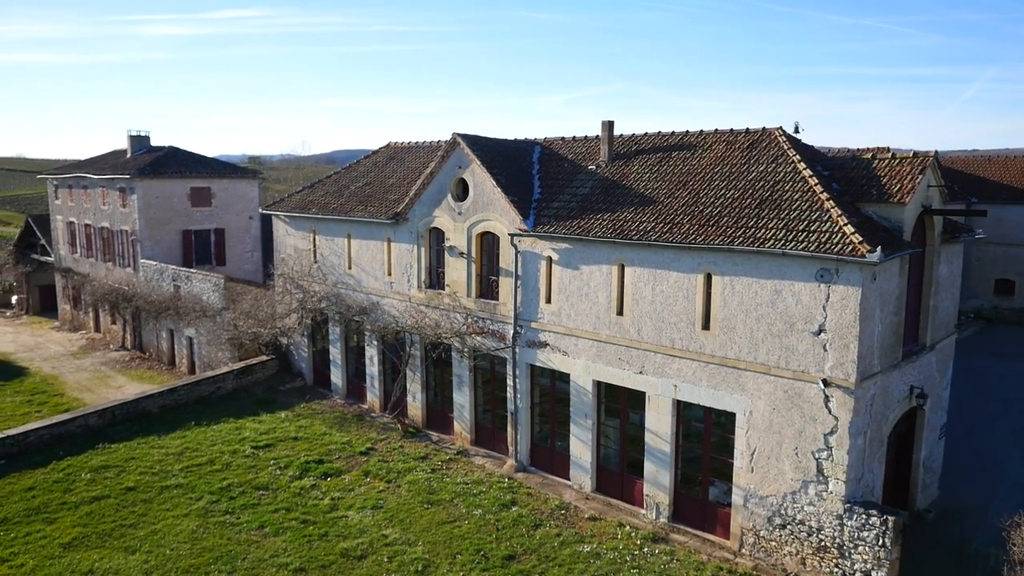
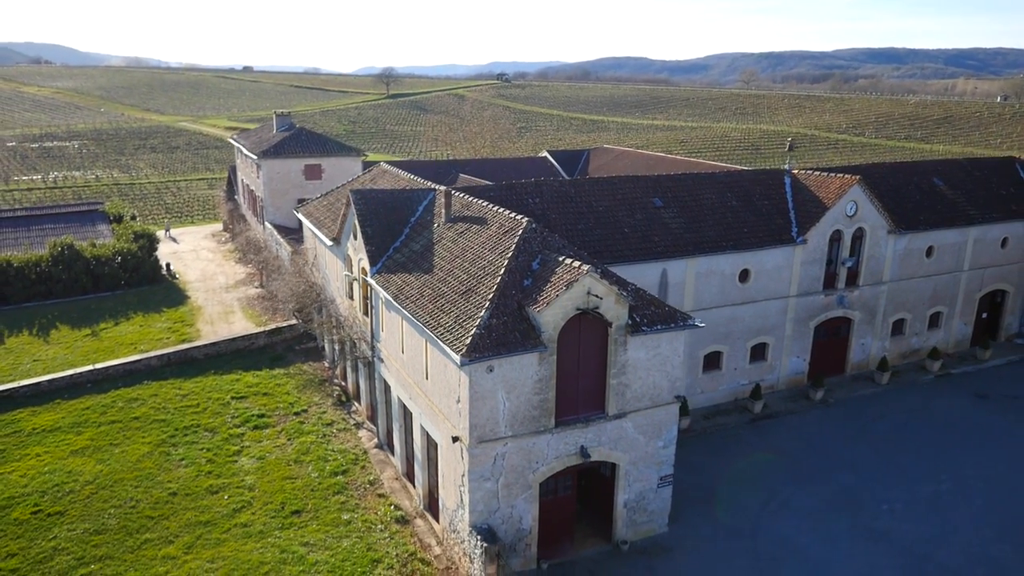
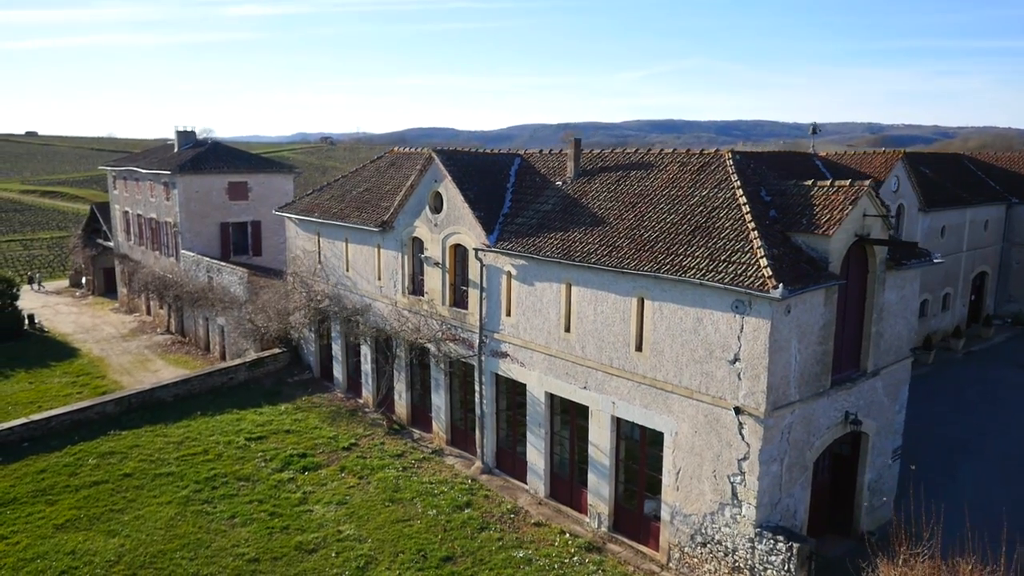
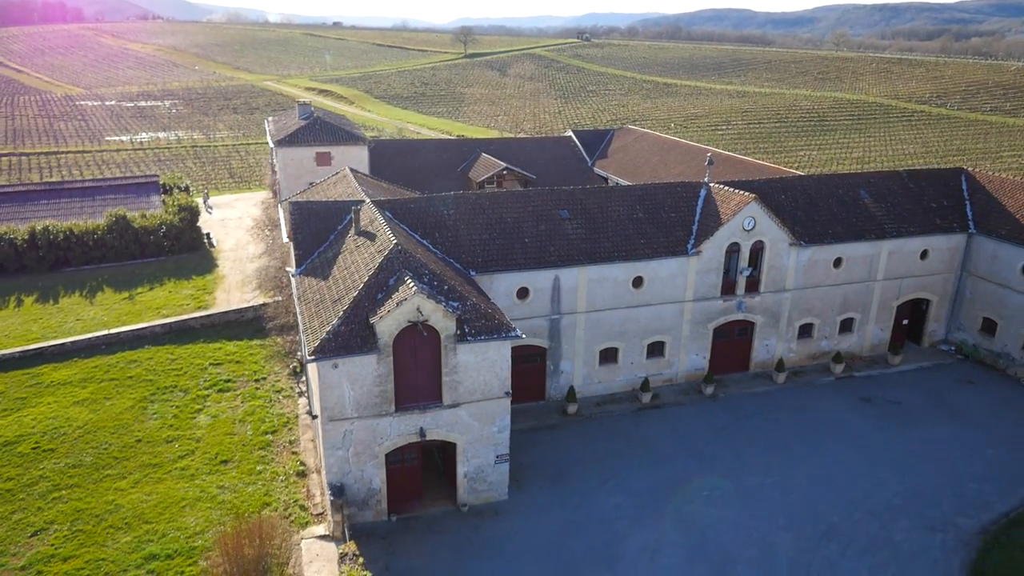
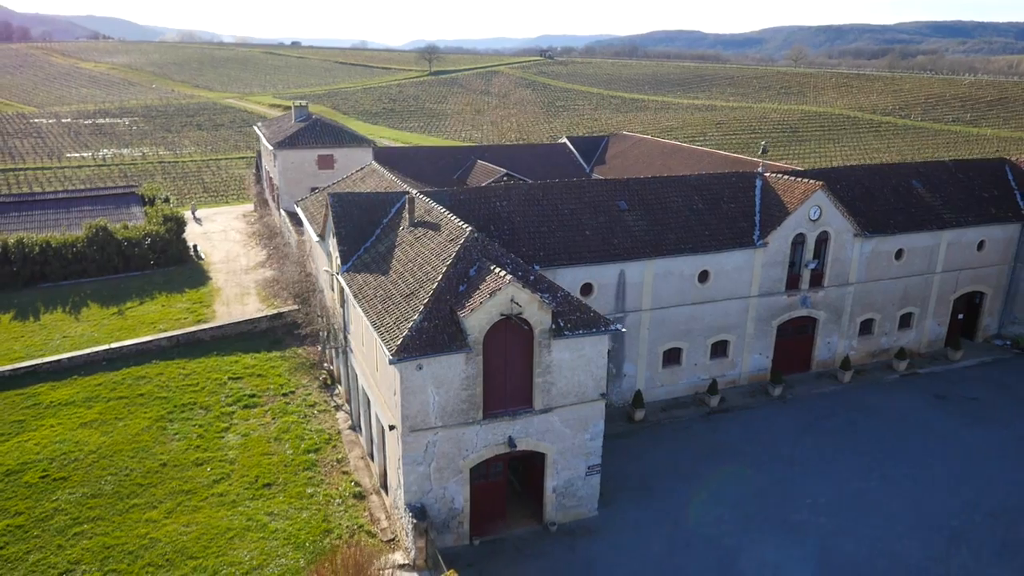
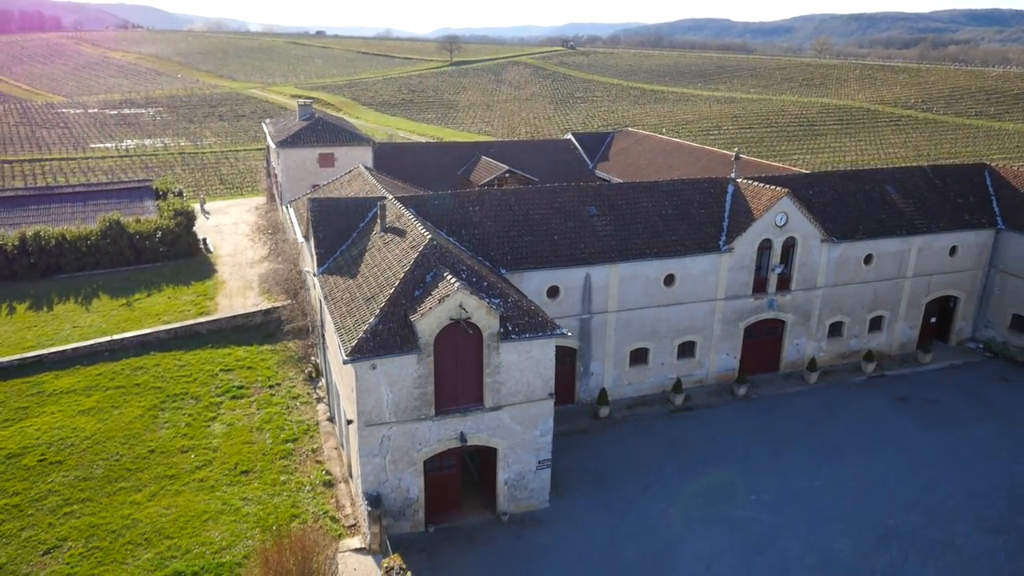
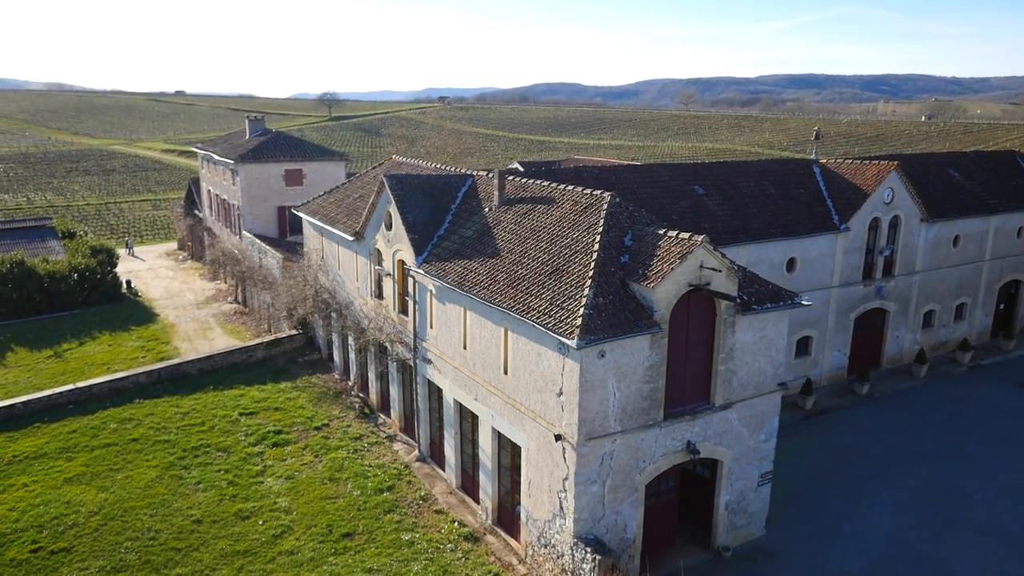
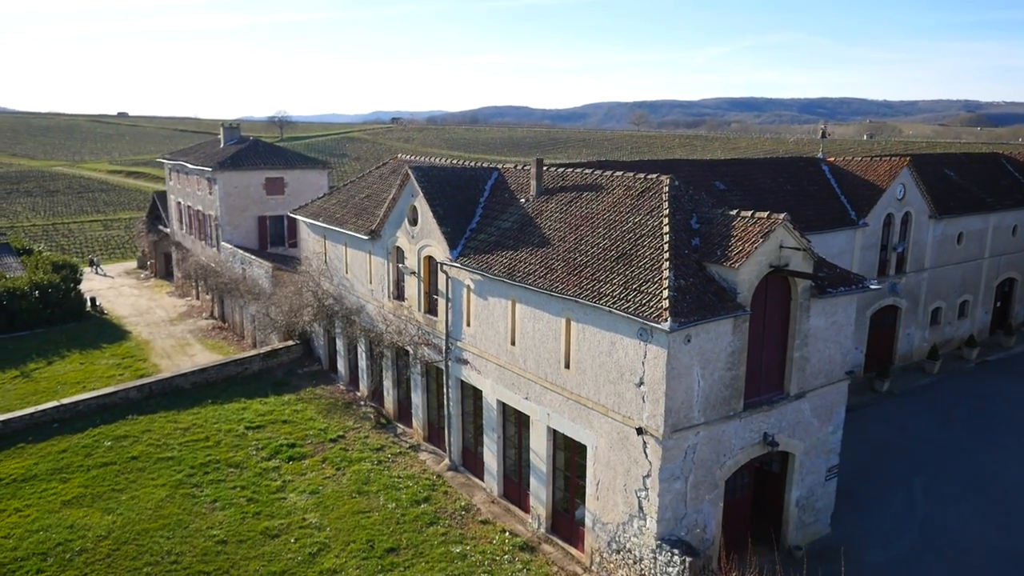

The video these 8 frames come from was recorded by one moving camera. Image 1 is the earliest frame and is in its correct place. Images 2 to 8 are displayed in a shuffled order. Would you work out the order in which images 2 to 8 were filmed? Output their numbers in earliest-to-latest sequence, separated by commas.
3, 8, 7, 2, 5, 6, 4
